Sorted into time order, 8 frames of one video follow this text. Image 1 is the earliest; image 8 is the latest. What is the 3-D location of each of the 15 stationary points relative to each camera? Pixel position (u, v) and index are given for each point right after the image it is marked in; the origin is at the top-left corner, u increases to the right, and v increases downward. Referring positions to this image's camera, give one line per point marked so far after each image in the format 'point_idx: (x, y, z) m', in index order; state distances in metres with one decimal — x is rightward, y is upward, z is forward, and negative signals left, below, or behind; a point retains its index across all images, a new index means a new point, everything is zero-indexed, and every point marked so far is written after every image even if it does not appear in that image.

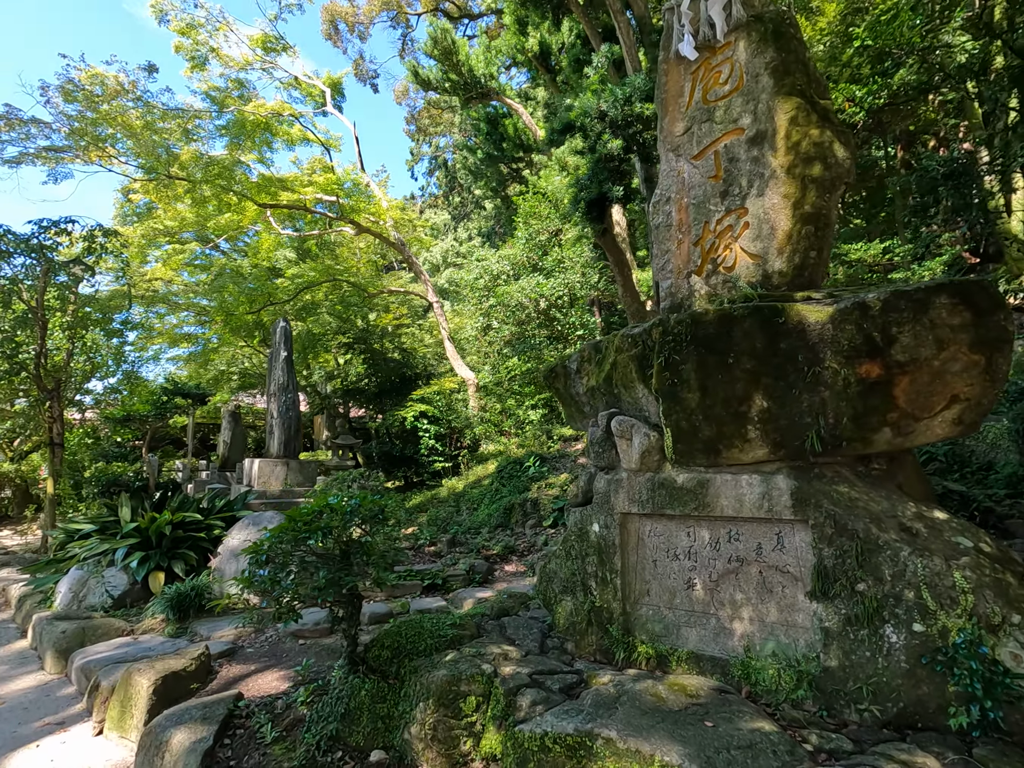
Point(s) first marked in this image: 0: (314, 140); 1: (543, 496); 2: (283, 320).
0: (-3.7, +4.5, +9.9) m
1: (+0.4, -1.5, +7.1) m
2: (-3.5, +1.0, +8.2) m
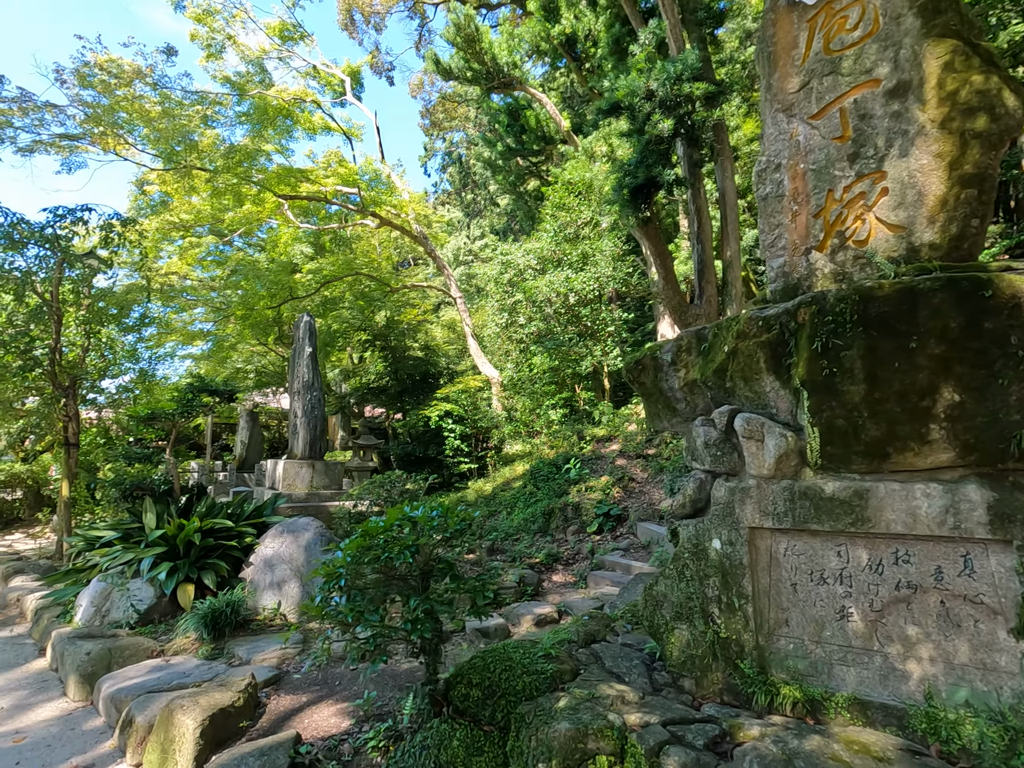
0: (-3.1, +4.5, +9.5) m
1: (+0.9, -1.5, +6.7) m
2: (-3.0, +1.0, +7.8) m
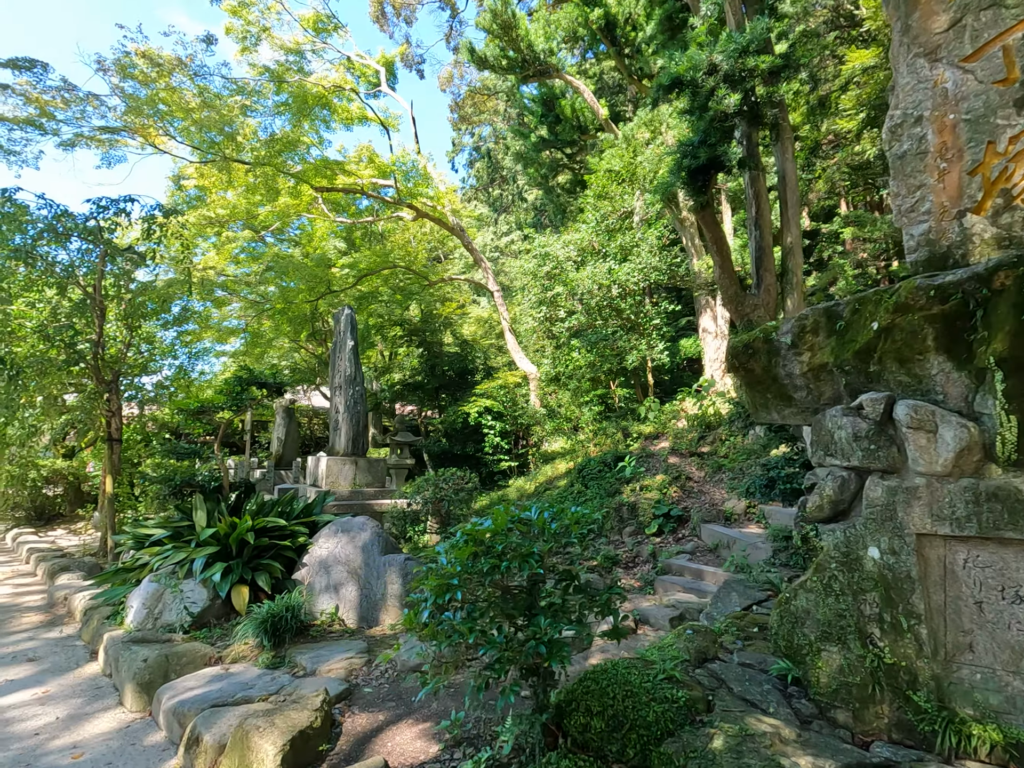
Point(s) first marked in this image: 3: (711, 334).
0: (-2.4, +4.6, +9.3) m
1: (+1.5, -1.4, +6.3) m
2: (-2.3, +1.1, +7.6) m
3: (+4.0, +1.0, +10.9) m
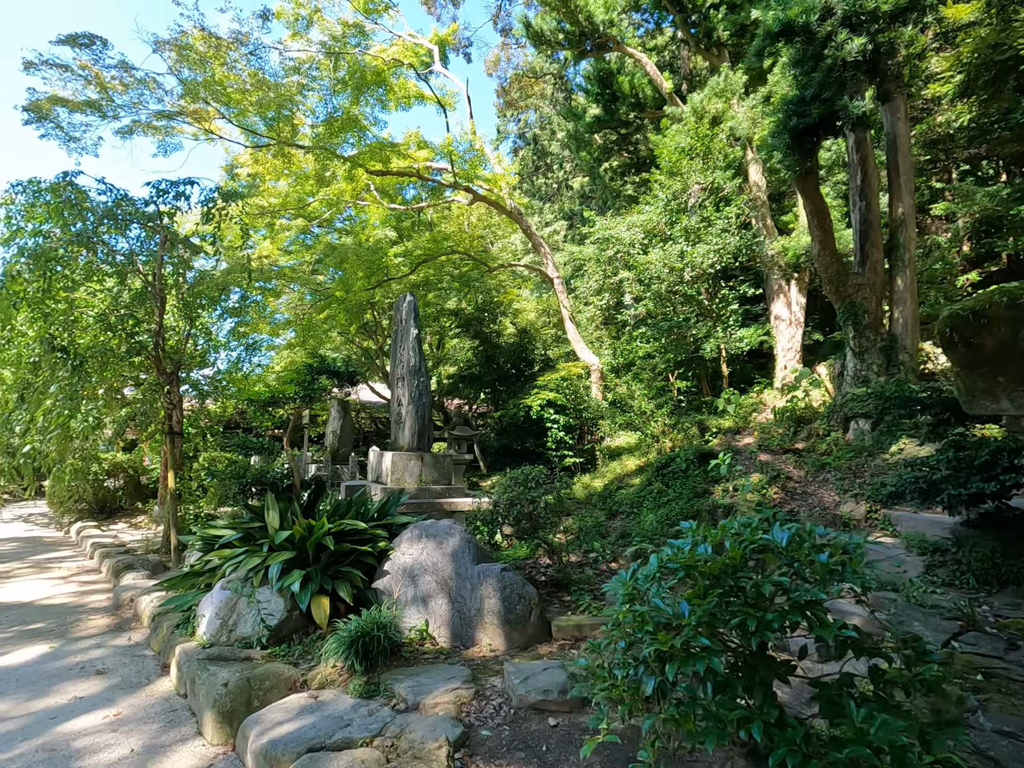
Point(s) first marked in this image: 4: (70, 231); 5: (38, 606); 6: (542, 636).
0: (-1.4, +4.7, +8.9) m
1: (+2.4, -1.3, +5.7) m
2: (-1.4, +1.2, +7.2) m
3: (+5.2, +1.2, +10.1) m
4: (-4.7, +1.6, +5.6) m
5: (-4.3, -2.0, +4.9) m
6: (+0.2, -1.6, +3.4) m
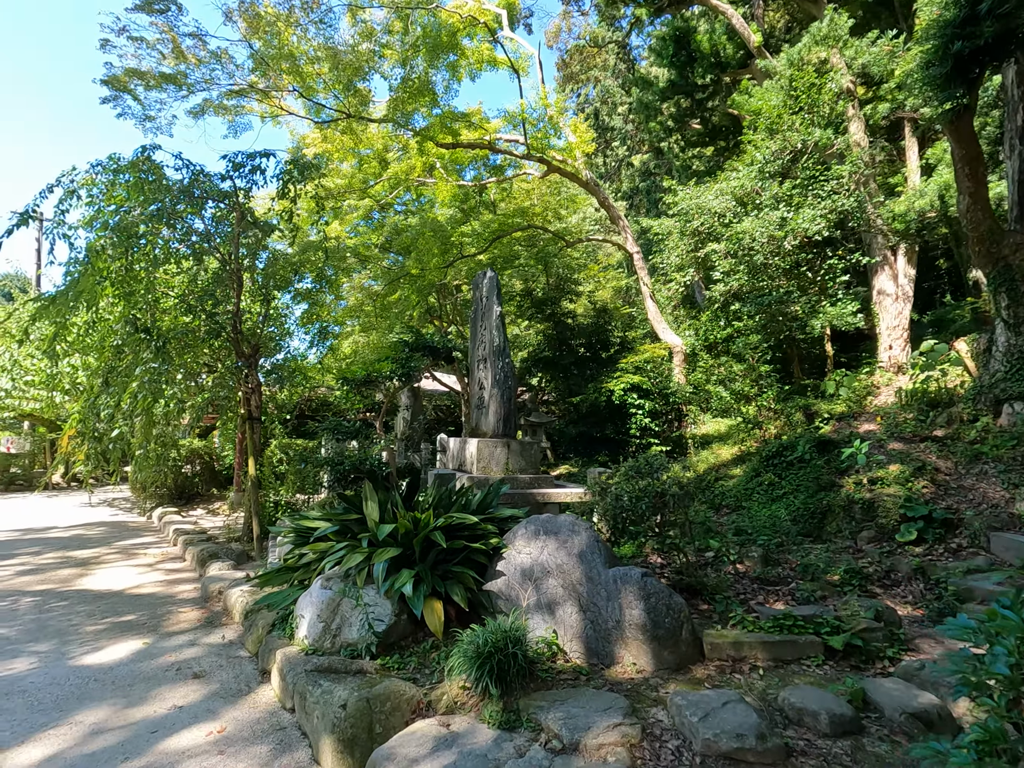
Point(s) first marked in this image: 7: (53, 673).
0: (-0.2, +5.0, +8.3) m
1: (+3.4, -1.0, +5.0) m
2: (-0.3, +1.4, +6.7) m
3: (+6.5, +1.5, +9.0) m
4: (-3.7, +1.8, +5.4) m
5: (-3.4, -1.9, +4.7) m
6: (+1.0, -1.5, +2.9) m
7: (-2.7, -1.7, +3.2) m
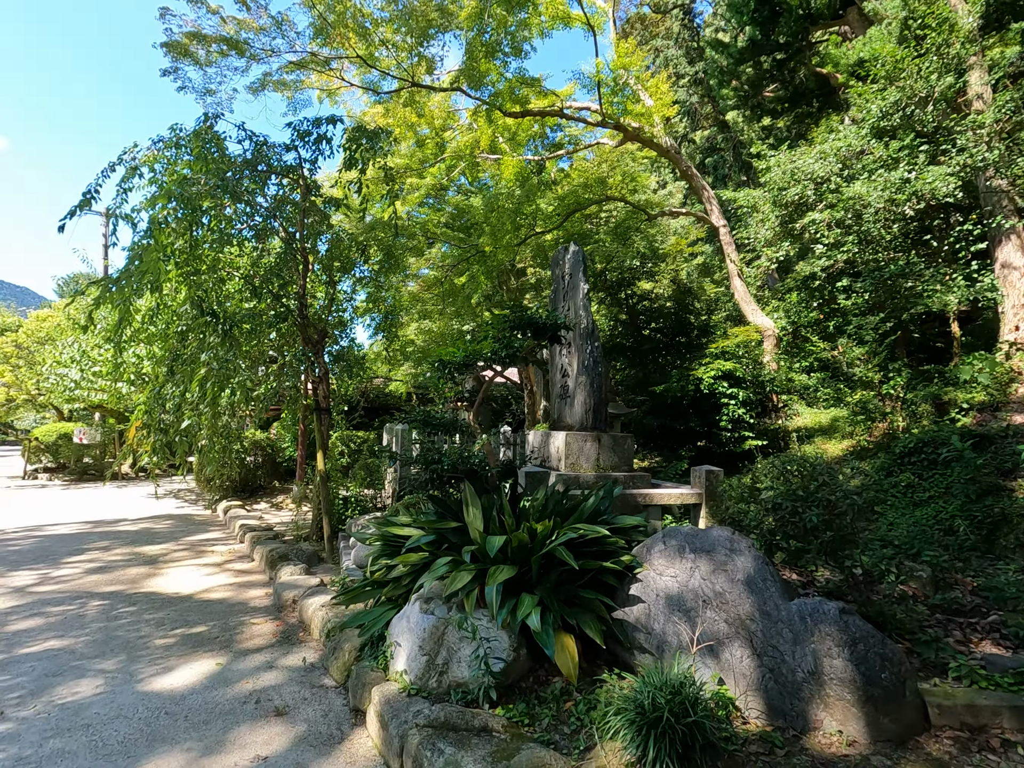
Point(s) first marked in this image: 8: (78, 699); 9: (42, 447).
0: (+0.9, +5.2, +7.6) m
1: (+4.2, -0.9, +4.0) m
2: (+0.7, +1.6, +6.0) m
3: (+7.6, +1.7, +7.8) m
4: (-2.8, +1.9, +5.0) m
5: (-2.5, -1.8, +4.3) m
6: (+1.7, -1.4, +2.2) m
7: (-2.0, -1.7, +2.8) m
8: (-2.3, -1.7, +2.8) m
9: (-10.8, -1.4, +12.3) m
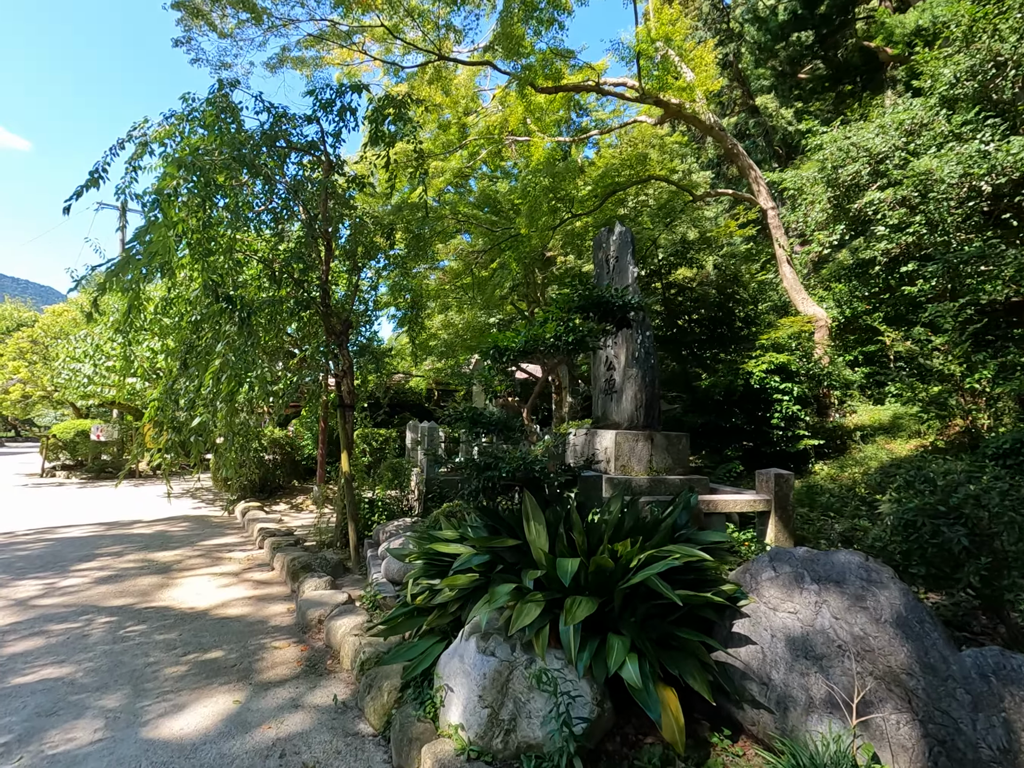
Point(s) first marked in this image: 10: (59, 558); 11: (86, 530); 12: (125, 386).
0: (+1.3, +5.2, +7.0) m
1: (+4.5, -0.9, +3.4) m
2: (+1.1, +1.6, +5.5) m
3: (+8.1, +1.8, +7.1) m
4: (-2.4, +2.0, +4.6) m
5: (-2.2, -1.7, +3.9) m
6: (+2.0, -1.3, +1.6) m
7: (-1.7, -1.6, +2.3) m
8: (-2.0, -1.6, +2.4) m
9: (-10.2, -1.4, +12.1) m
10: (-4.7, -1.8, +5.5) m
11: (-5.5, -1.9, +6.9) m
12: (-5.2, 0.0, +7.2) m
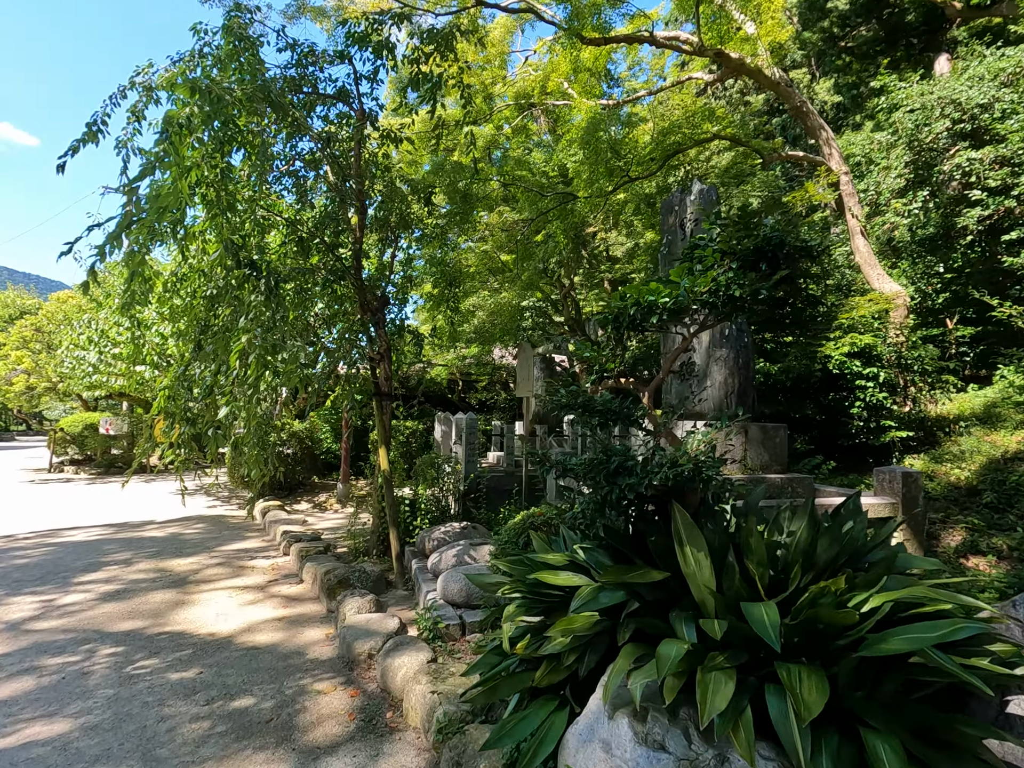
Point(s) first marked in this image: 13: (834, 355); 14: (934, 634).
0: (+1.9, +5.4, +6.2) m
1: (+5.1, -0.7, +2.7) m
2: (+1.6, +1.8, +4.7) m
3: (+8.6, +2.0, +6.2) m
4: (-1.9, +2.1, +3.9) m
5: (-1.6, -1.6, +3.2) m
6: (+2.5, -1.2, +0.9) m
7: (-1.2, -1.5, +1.7) m
8: (-1.4, -1.5, +1.7) m
9: (-9.6, -1.2, +11.6) m
10: (-4.1, -1.7, +4.9) m
11: (-4.9, -1.7, +6.2) m
12: (-4.6, +0.1, +6.5) m
13: (+3.8, +0.3, +6.3) m
14: (+1.0, -0.6, +1.4) m
